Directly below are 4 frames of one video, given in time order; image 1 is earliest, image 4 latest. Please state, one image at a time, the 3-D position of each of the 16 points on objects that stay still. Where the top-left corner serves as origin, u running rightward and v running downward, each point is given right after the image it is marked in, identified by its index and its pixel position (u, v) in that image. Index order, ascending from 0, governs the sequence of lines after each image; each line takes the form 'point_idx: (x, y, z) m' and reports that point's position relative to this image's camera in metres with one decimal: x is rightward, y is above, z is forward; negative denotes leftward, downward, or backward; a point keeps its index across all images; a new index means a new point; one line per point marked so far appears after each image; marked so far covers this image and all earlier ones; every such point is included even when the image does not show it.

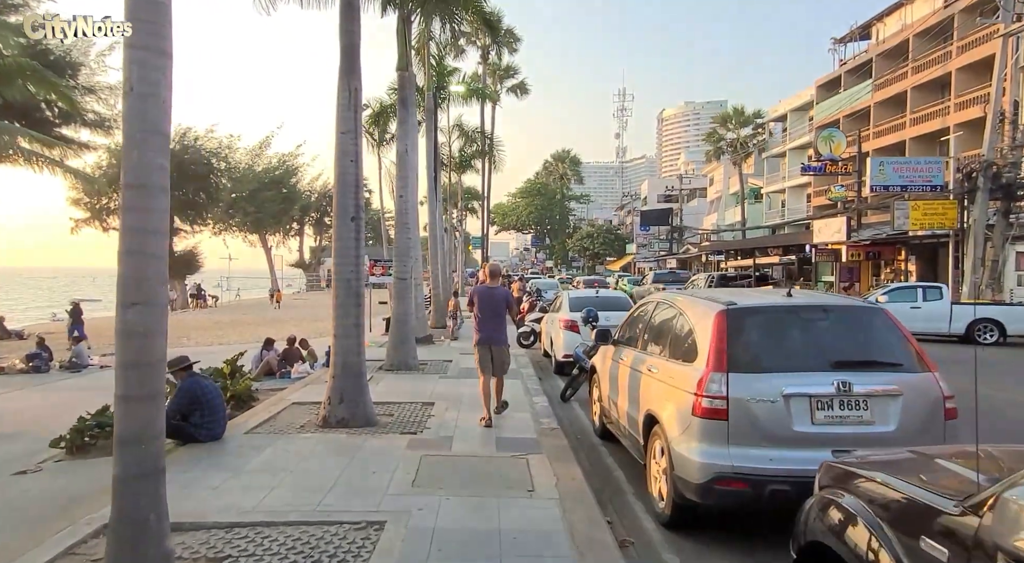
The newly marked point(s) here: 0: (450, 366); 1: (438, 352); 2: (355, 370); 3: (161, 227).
0: (-1.2, -1.7, +12.6) m
1: (-1.7, -1.6, +14.6) m
2: (-1.9, -1.1, +7.8) m
3: (-2.0, +0.3, +3.7) m
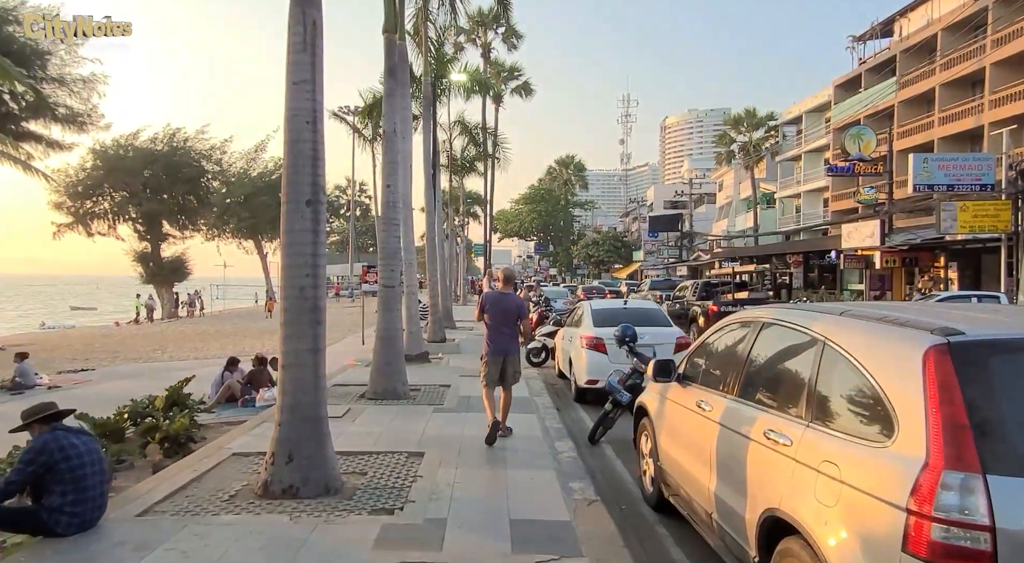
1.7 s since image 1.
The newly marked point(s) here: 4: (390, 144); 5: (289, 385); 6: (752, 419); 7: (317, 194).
0: (-1.1, -1.8, +10.3) m
1: (-1.5, -1.8, +12.4) m
2: (-1.7, -1.2, +5.5) m
3: (-1.9, +0.3, +1.5) m
4: (-2.0, +2.3, +10.6) m
5: (-1.9, -0.9, +5.6) m
6: (+1.4, -0.8, +3.8) m
7: (-1.7, +0.8, +5.7) m
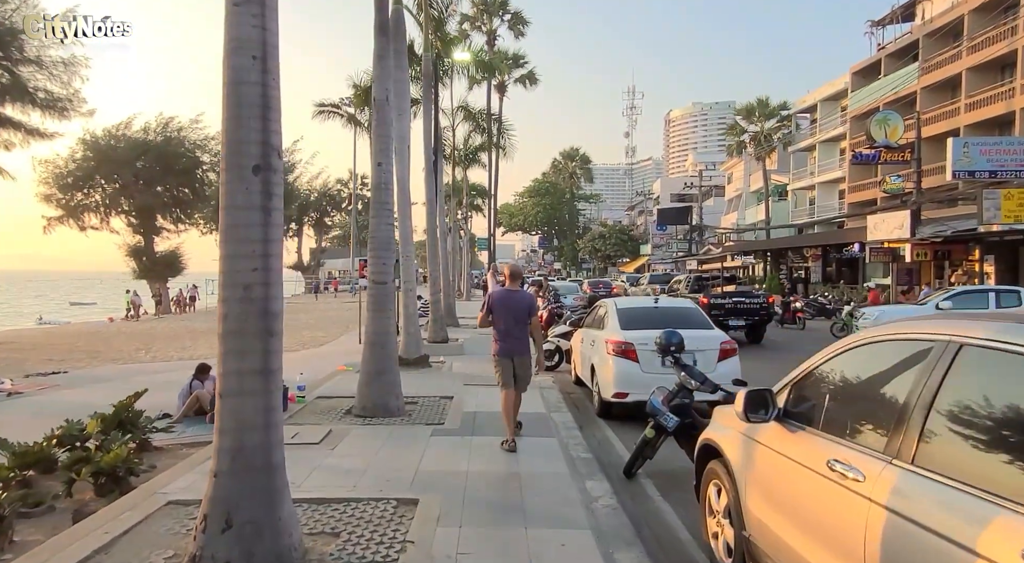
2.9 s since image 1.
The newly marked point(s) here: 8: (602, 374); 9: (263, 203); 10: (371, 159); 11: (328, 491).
0: (-0.9, -1.7, +8.8) m
1: (-1.3, -1.7, +10.8) m
2: (-1.6, -1.1, +4.0) m
3: (-1.8, +0.3, -0.1) m
4: (-1.9, +2.4, +9.1) m
5: (-1.8, -0.9, +4.0) m
6: (+1.5, -0.8, +2.2) m
7: (-1.6, +0.8, +4.2) m
8: (+1.2, -1.3, +8.8) m
9: (-1.6, +0.5, +4.1) m
10: (-2.0, +1.7, +9.1) m
11: (-1.5, -1.7, +5.4) m
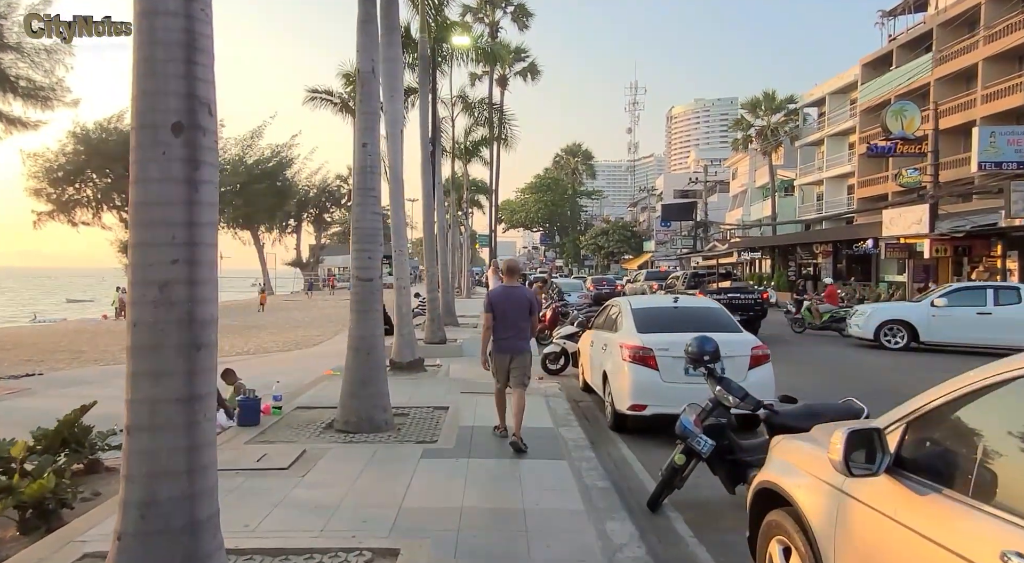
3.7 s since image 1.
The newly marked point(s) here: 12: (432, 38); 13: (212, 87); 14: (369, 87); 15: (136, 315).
0: (-0.8, -1.7, +7.8) m
1: (-1.3, -1.6, +9.8) m
2: (-1.6, -1.1, +3.0) m
3: (-1.7, +0.3, -1.1) m
4: (-1.8, +2.4, +8.1) m
5: (-1.8, -0.8, +3.0) m
6: (+1.6, -0.8, +1.2) m
7: (-1.6, +0.8, +3.1) m
8: (+1.3, -1.3, +7.8) m
9: (-1.6, +0.5, +3.1) m
10: (-2.0, +1.8, +8.1) m
11: (-1.4, -1.7, +4.4) m
12: (-2.4, +7.5, +19.5) m
13: (-1.6, +1.0, +3.2) m
14: (-1.8, +2.4, +8.1) m
15: (-1.8, -0.1, +3.0) m
